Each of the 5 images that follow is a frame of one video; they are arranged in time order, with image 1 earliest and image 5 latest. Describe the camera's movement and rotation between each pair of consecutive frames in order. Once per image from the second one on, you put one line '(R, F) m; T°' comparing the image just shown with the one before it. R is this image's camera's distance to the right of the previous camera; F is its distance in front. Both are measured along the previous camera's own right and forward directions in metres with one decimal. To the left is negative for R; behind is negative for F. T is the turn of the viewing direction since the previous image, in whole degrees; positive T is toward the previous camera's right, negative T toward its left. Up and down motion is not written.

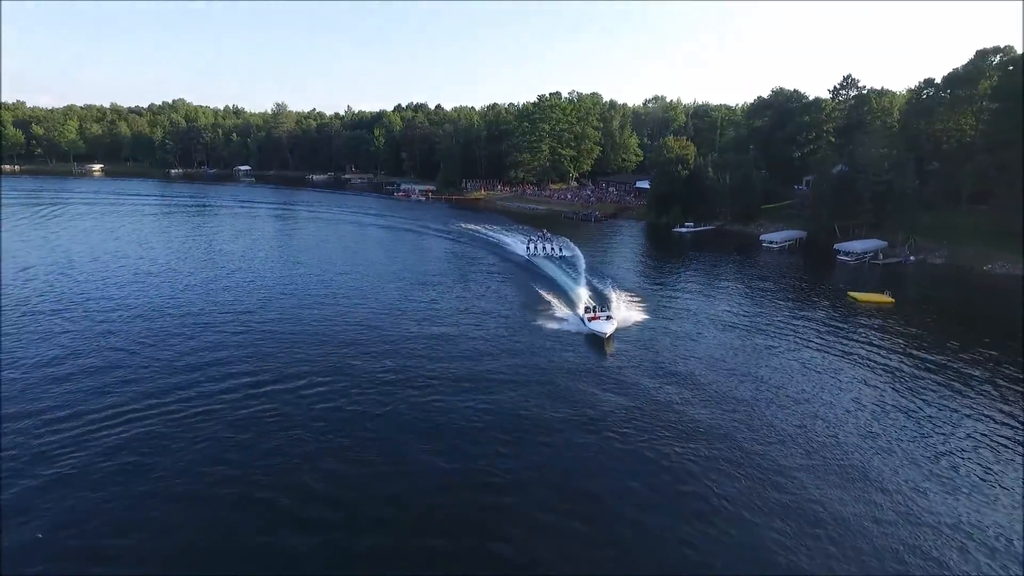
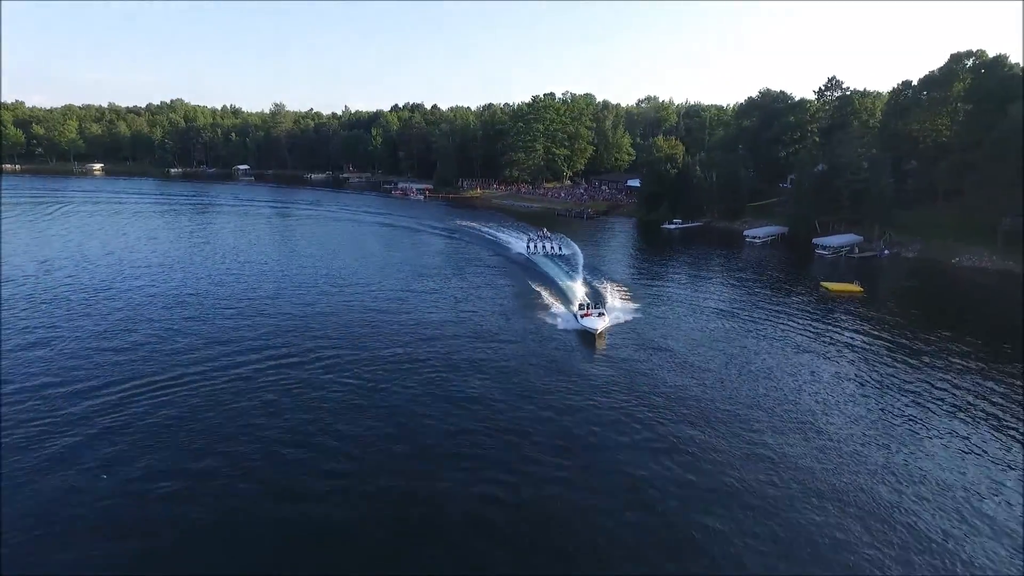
(+0.1, -2.7) m; 0°
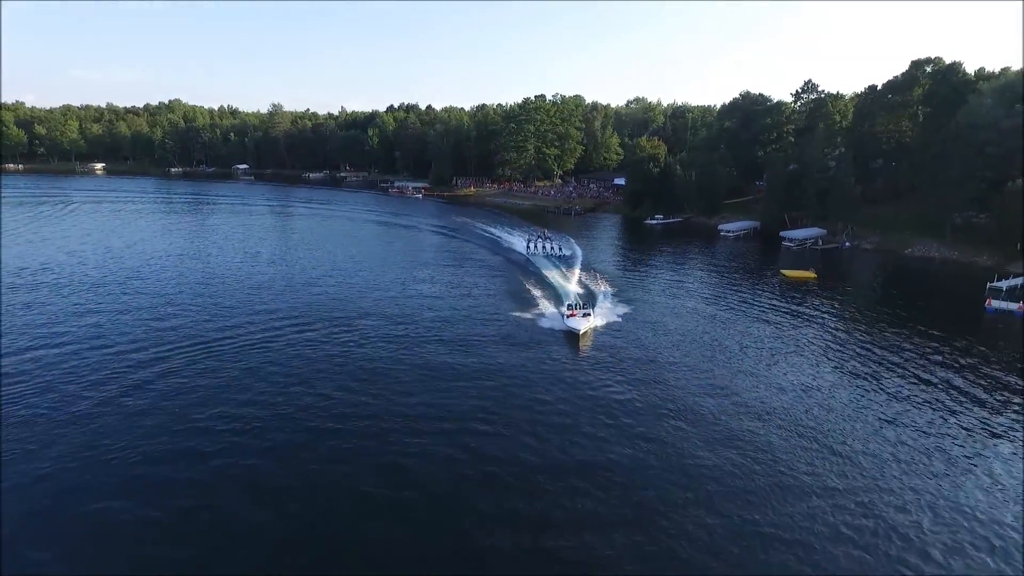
(+0.2, -4.7) m; +1°
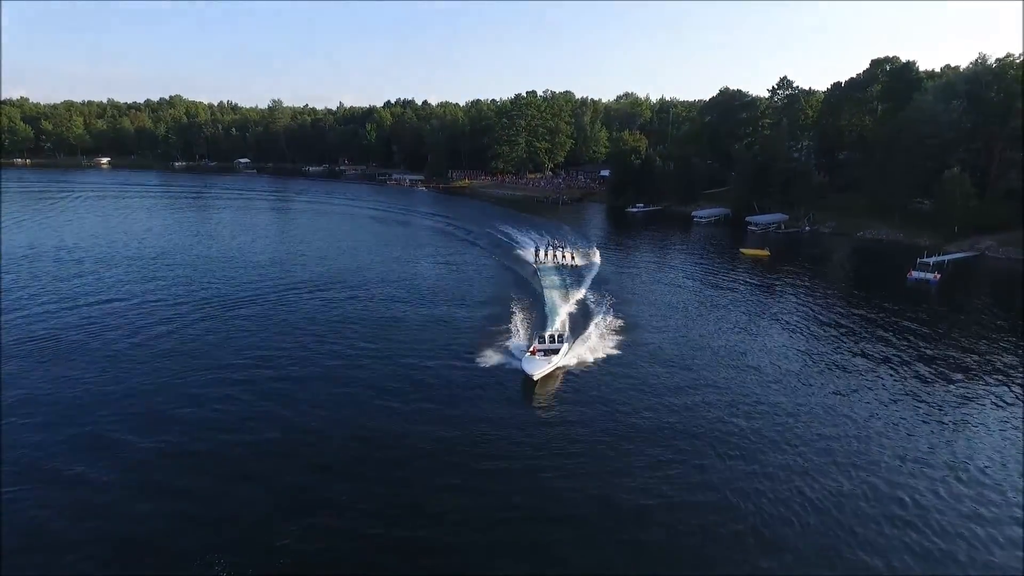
(+0.7, -6.0) m; 0°
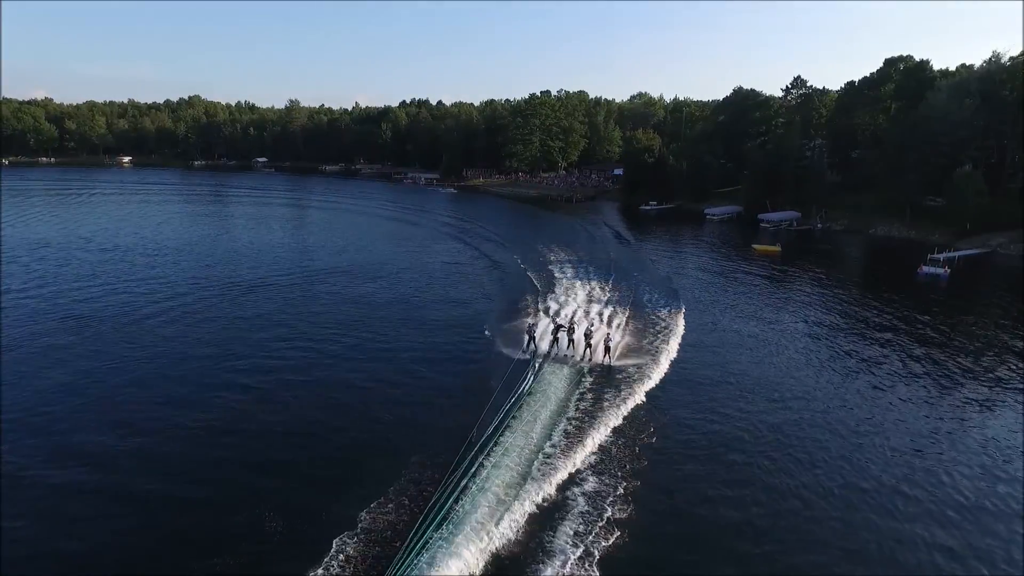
(-0.2, -1.2) m; -1°
